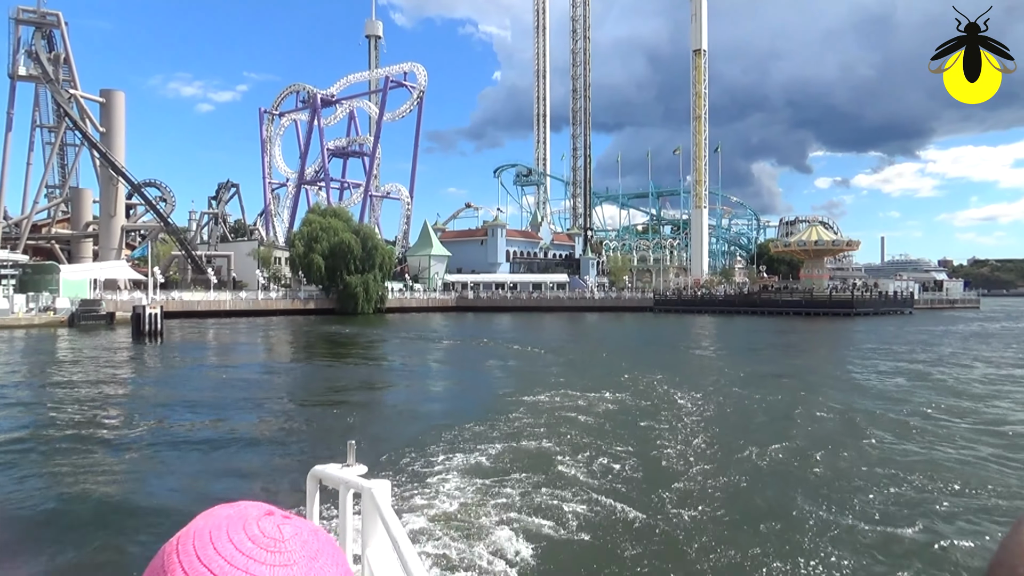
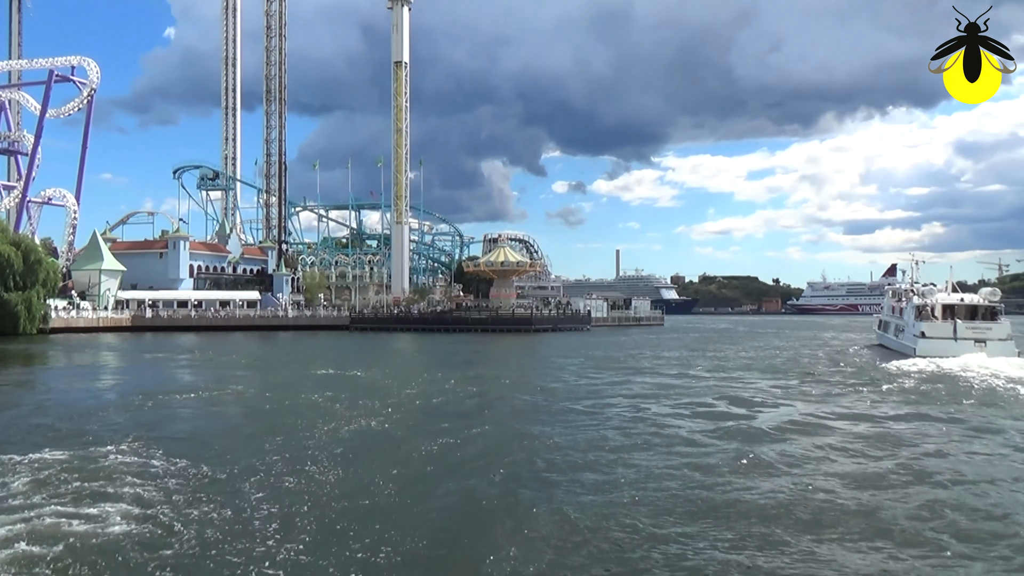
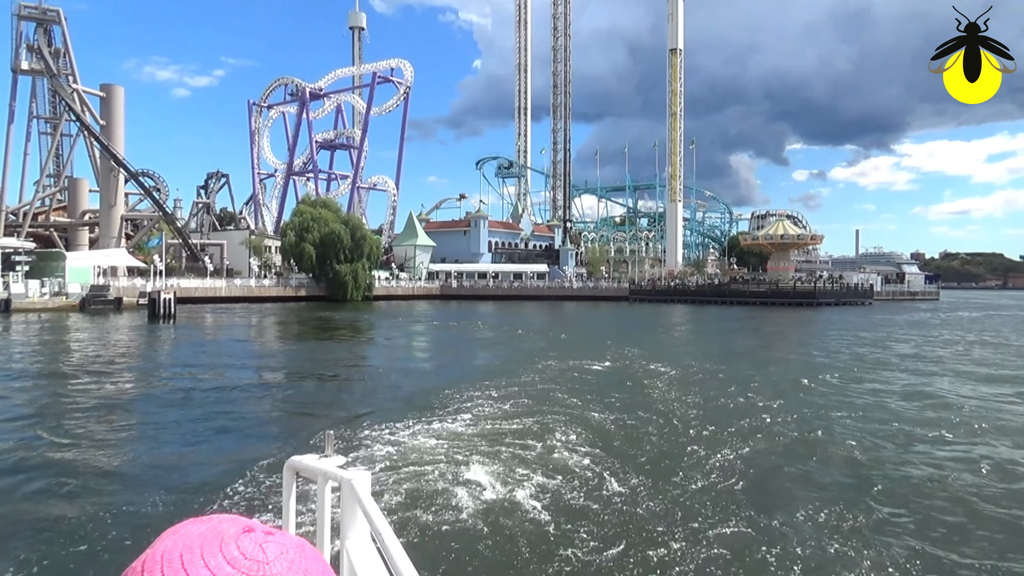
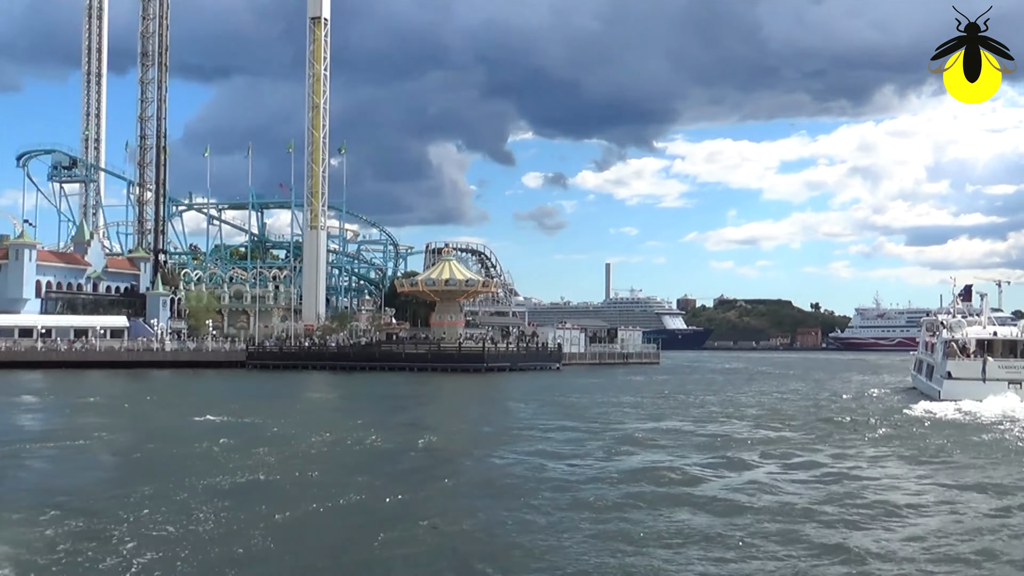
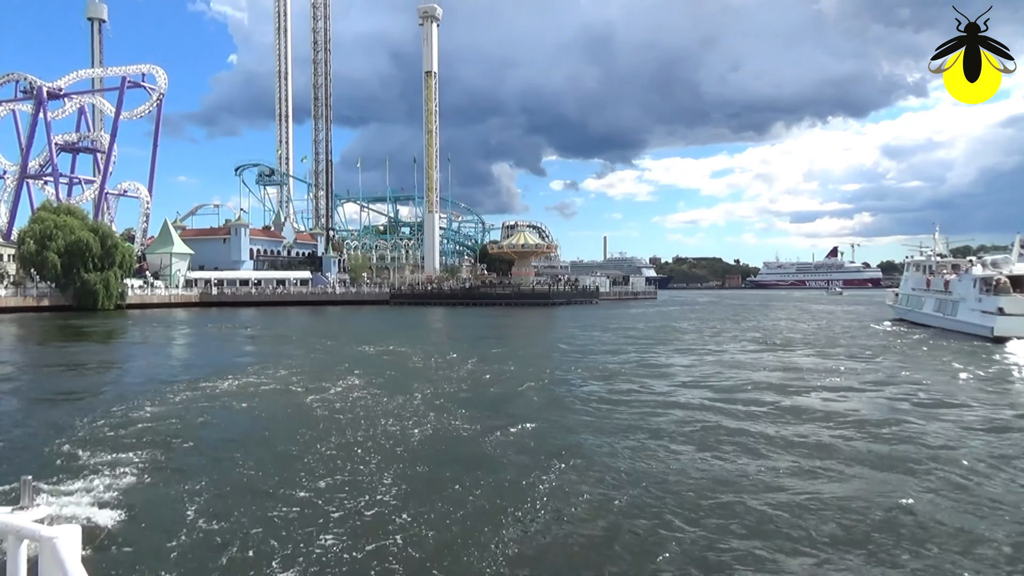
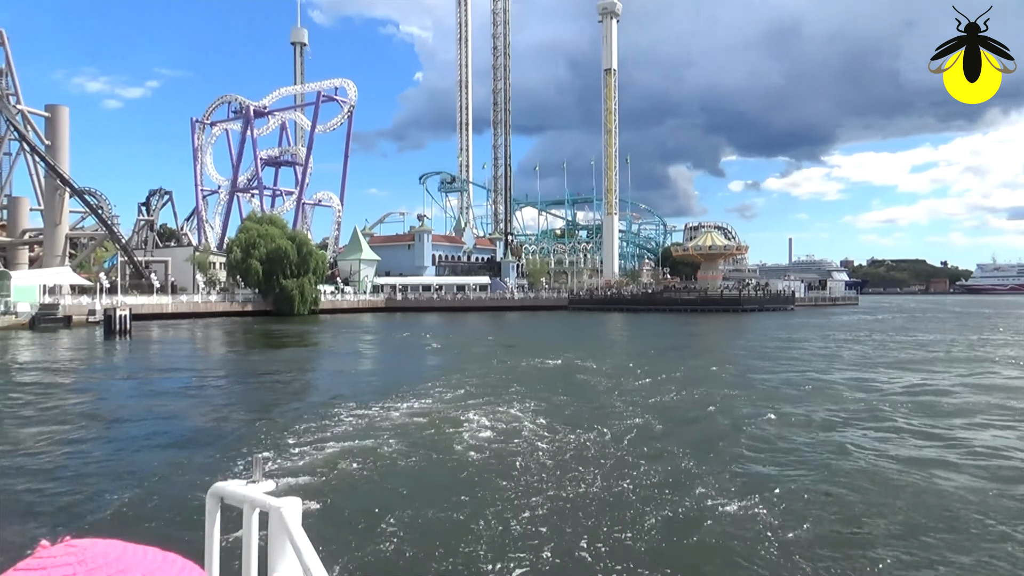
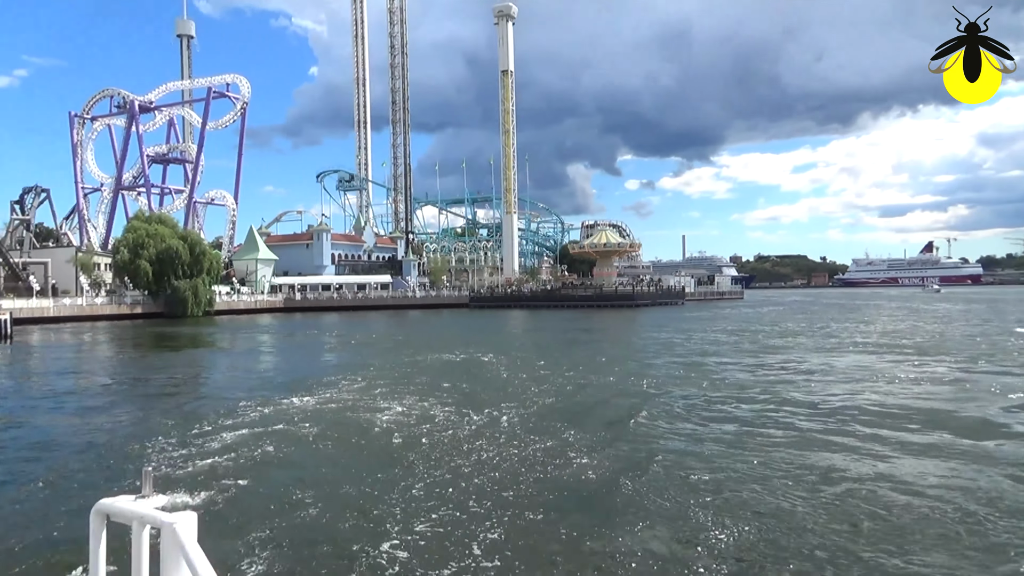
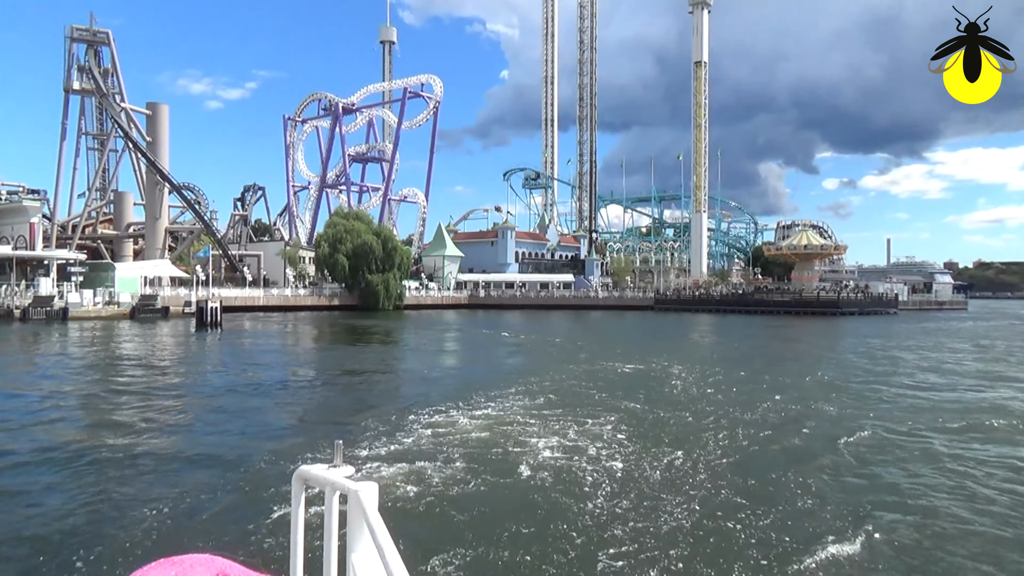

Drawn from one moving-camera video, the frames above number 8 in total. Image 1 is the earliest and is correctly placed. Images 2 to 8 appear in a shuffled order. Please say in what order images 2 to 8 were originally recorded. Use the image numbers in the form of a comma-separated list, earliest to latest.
3, 8, 6, 7, 5, 2, 4
